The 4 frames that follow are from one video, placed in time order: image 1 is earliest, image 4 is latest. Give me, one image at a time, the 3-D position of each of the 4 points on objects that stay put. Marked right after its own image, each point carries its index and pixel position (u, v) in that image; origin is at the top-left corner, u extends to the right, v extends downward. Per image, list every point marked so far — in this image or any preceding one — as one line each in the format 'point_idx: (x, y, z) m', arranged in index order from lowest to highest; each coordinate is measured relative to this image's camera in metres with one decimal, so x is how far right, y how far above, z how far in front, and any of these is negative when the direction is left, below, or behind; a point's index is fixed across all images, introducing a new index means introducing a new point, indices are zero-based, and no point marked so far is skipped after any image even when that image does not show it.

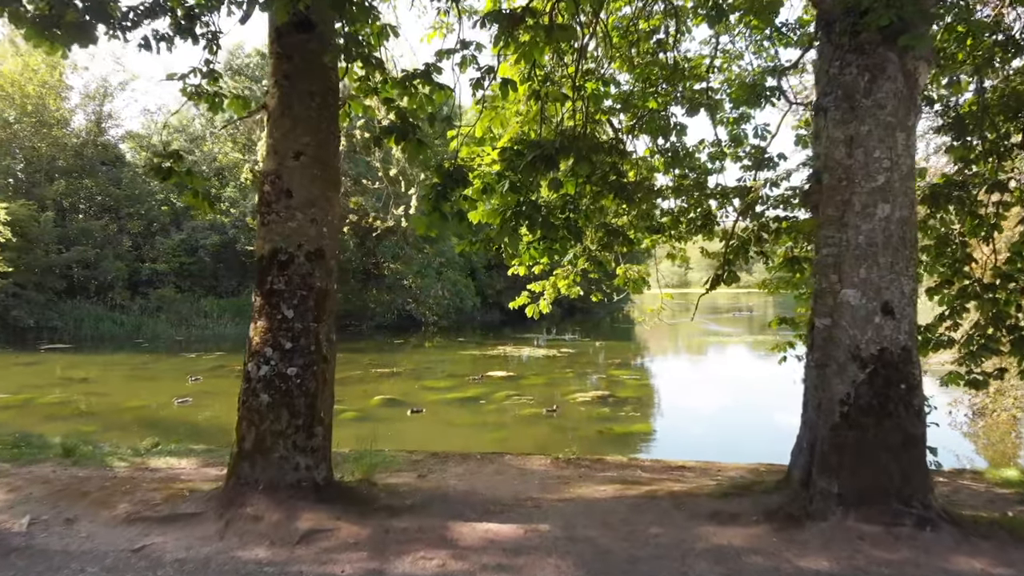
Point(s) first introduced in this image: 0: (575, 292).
0: (+0.6, 0.0, +7.7) m
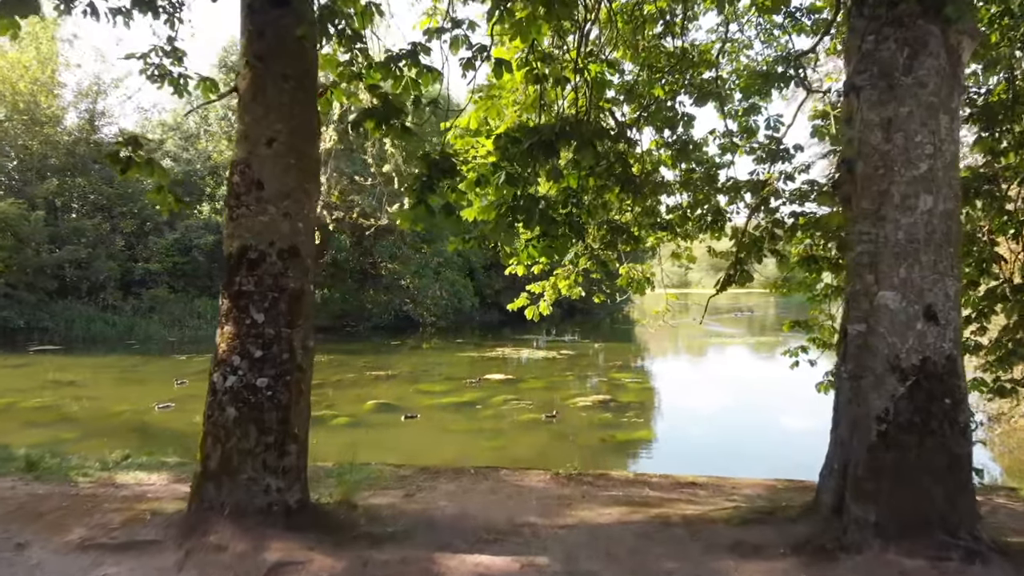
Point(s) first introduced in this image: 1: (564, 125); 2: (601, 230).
0: (+0.6, -0.1, +7.3) m
1: (+0.3, +0.8, +3.8) m
2: (+0.7, +0.5, +6.3) m
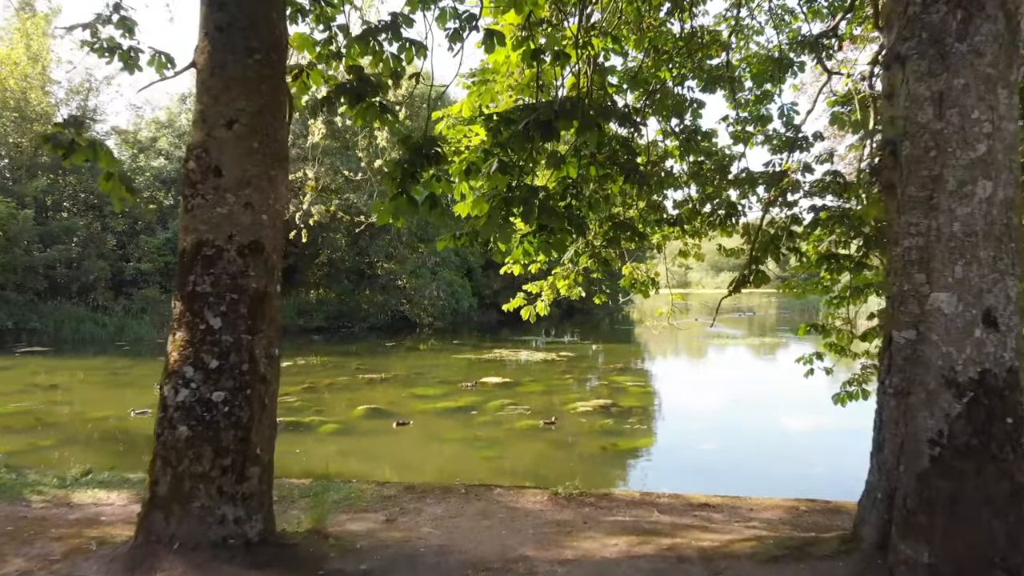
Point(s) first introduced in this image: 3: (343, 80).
0: (+0.6, -0.1, +6.8) m
1: (+0.2, +0.8, +3.3) m
2: (+0.7, +0.5, +5.8) m
3: (-0.8, +1.0, +3.7) m
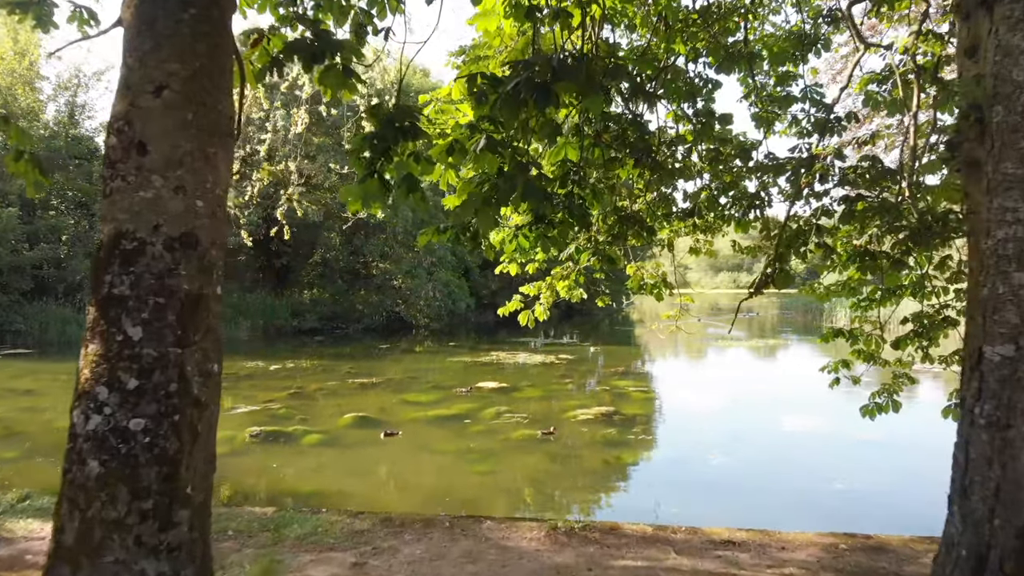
0: (+0.5, -0.1, +6.2) m
1: (+0.2, +0.8, +2.7) m
2: (+0.7, +0.5, +5.2) m
3: (-0.9, +1.0, +3.1) m
